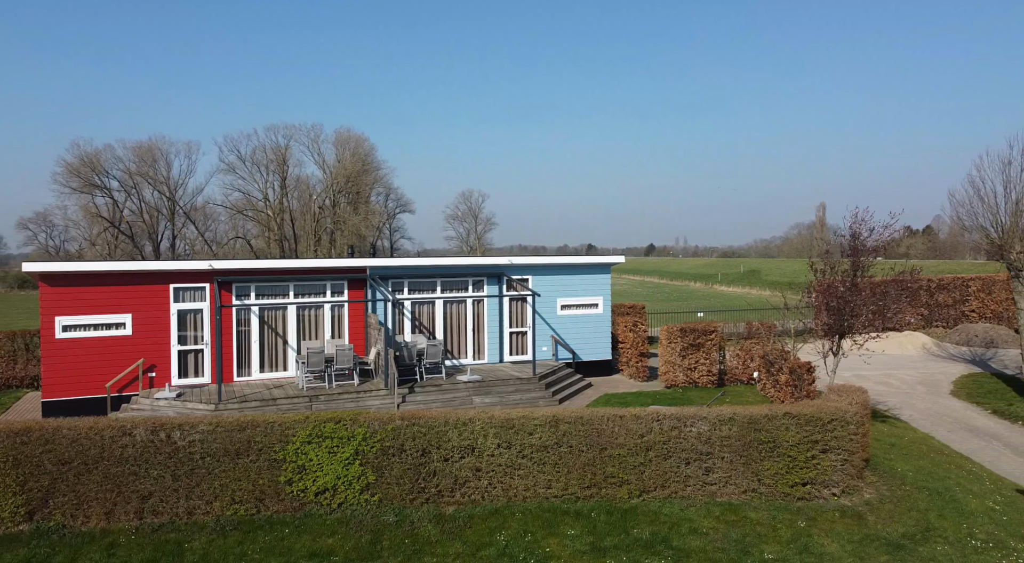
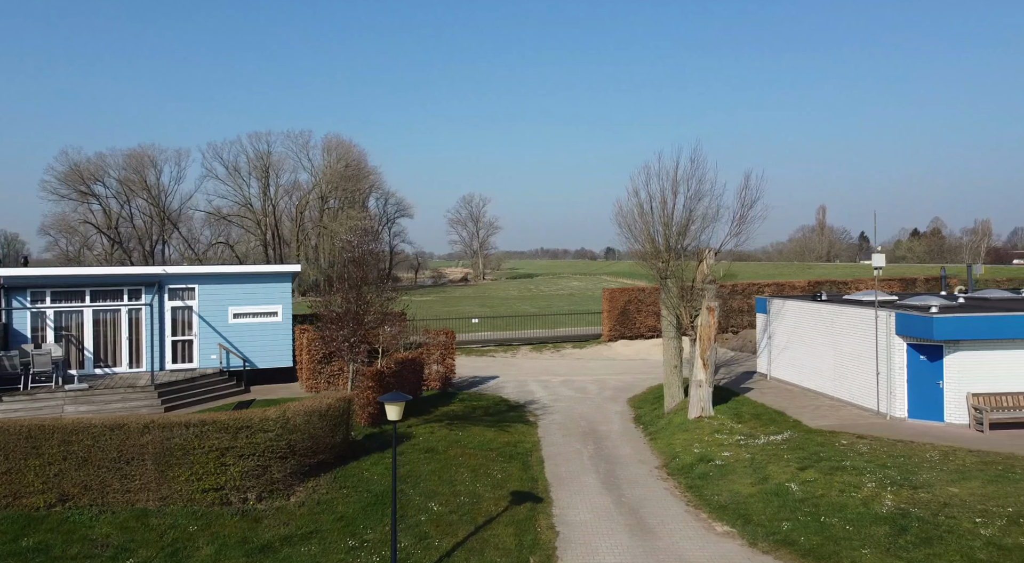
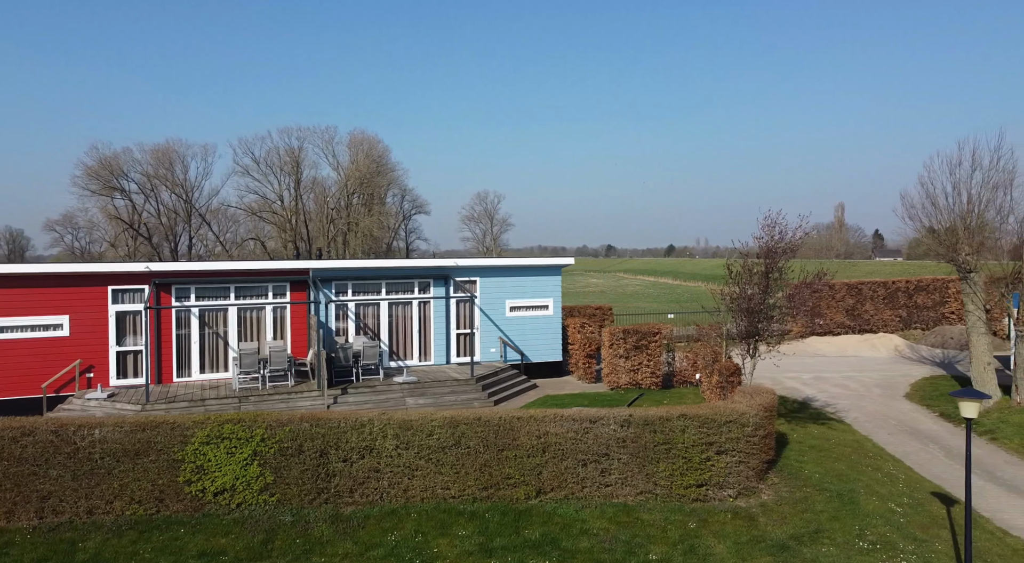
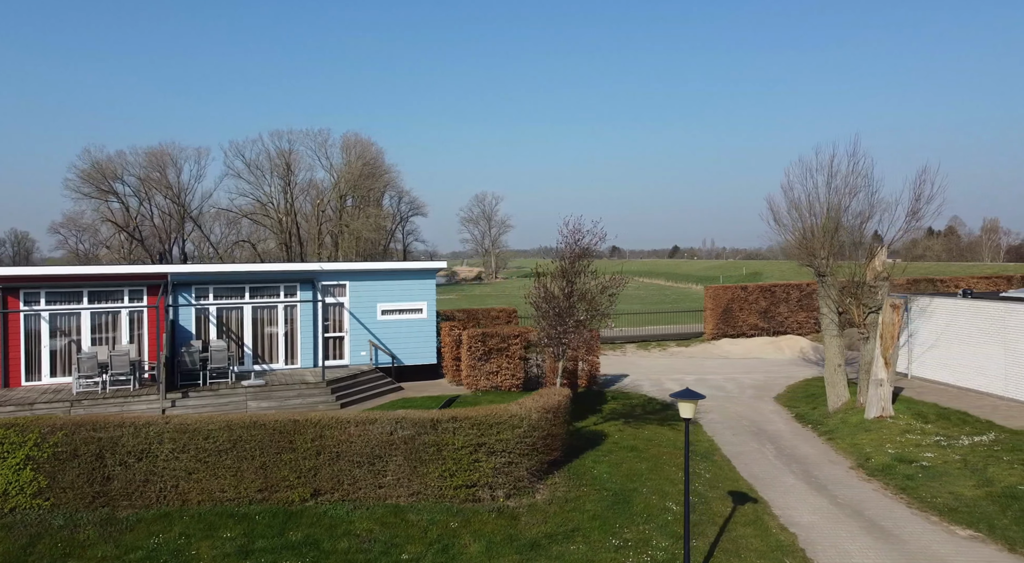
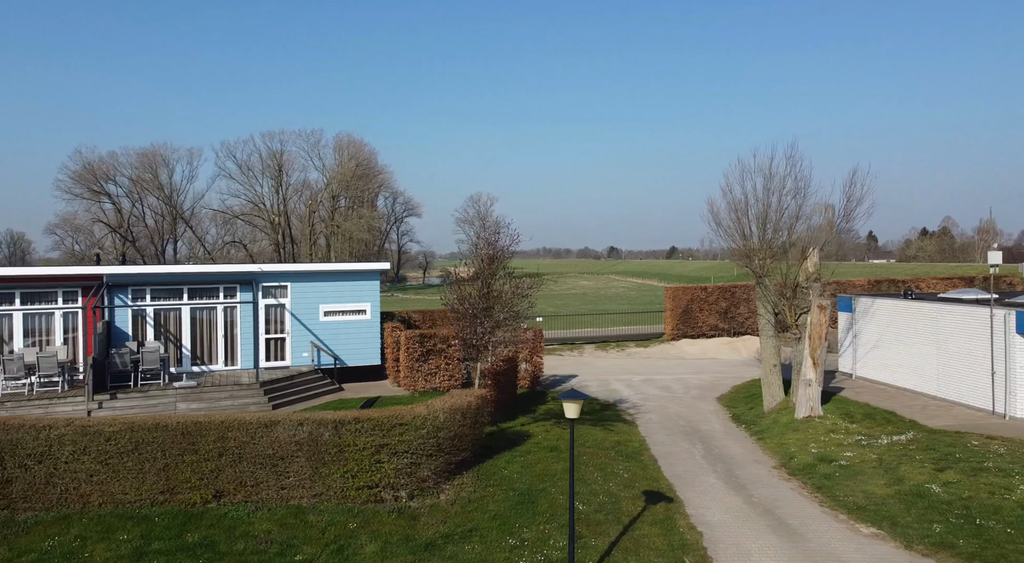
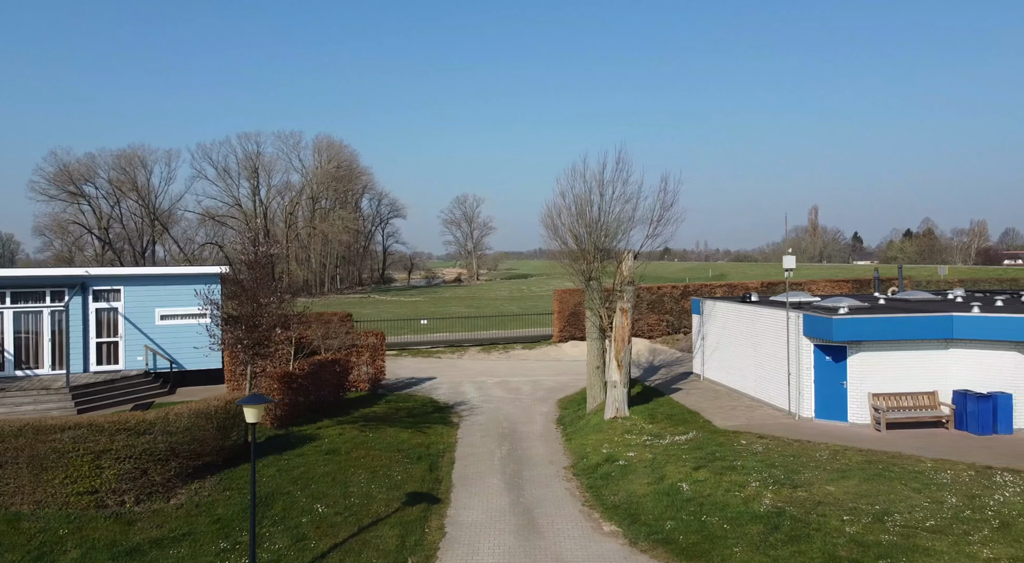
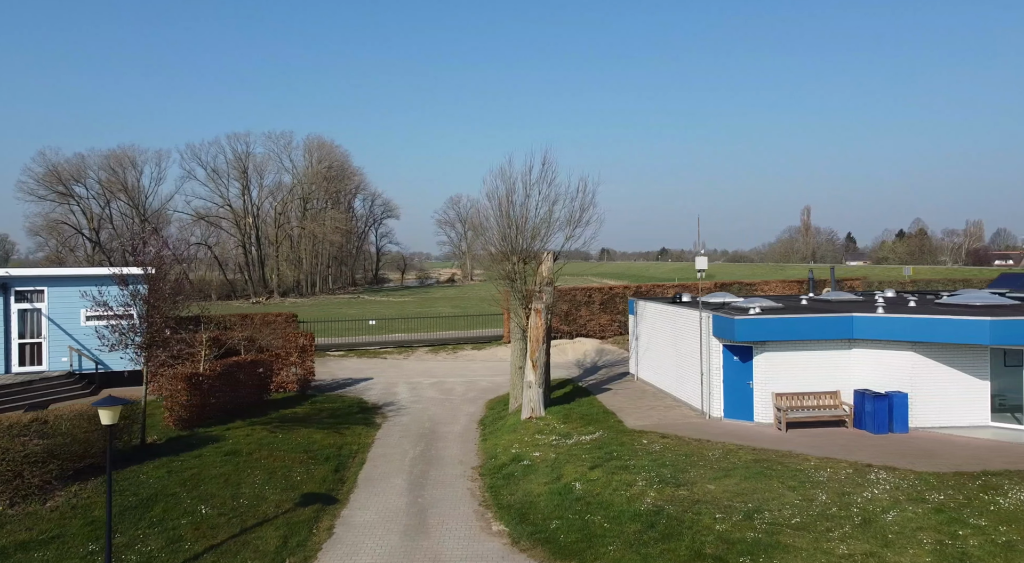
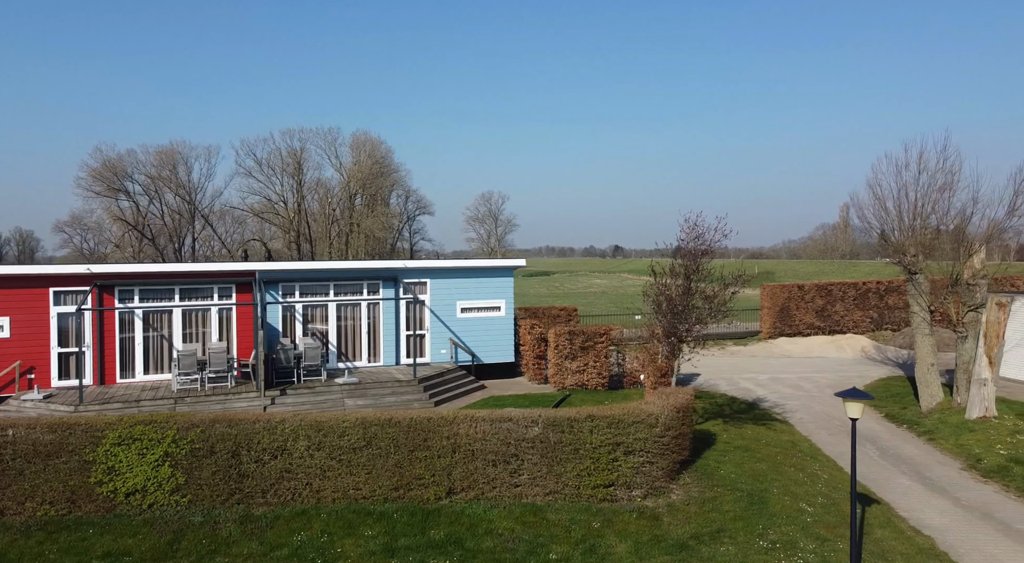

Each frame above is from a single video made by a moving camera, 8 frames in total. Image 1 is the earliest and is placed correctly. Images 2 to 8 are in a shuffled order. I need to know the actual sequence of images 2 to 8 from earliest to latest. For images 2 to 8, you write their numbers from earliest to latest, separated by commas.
3, 8, 4, 5, 2, 6, 7
